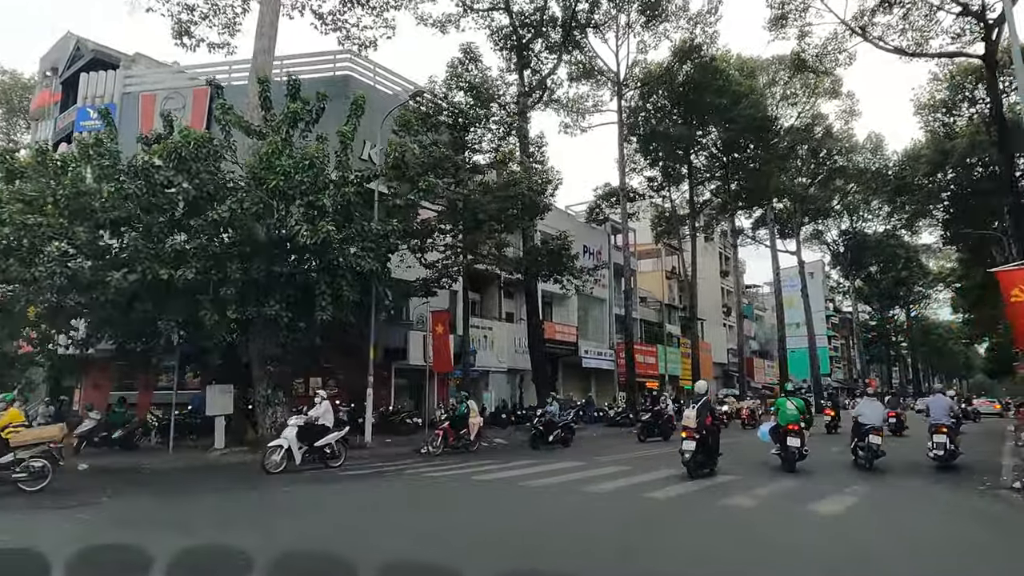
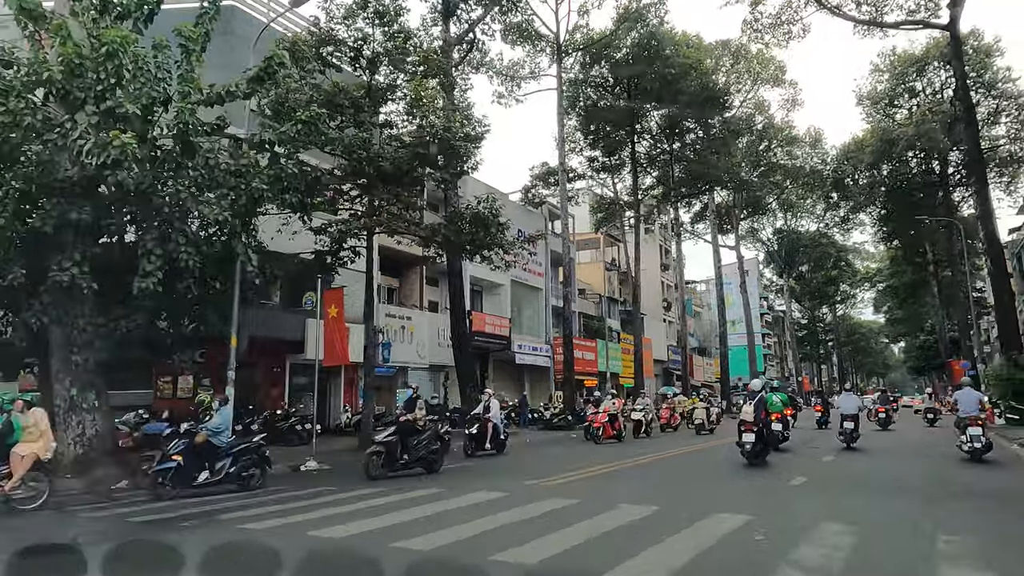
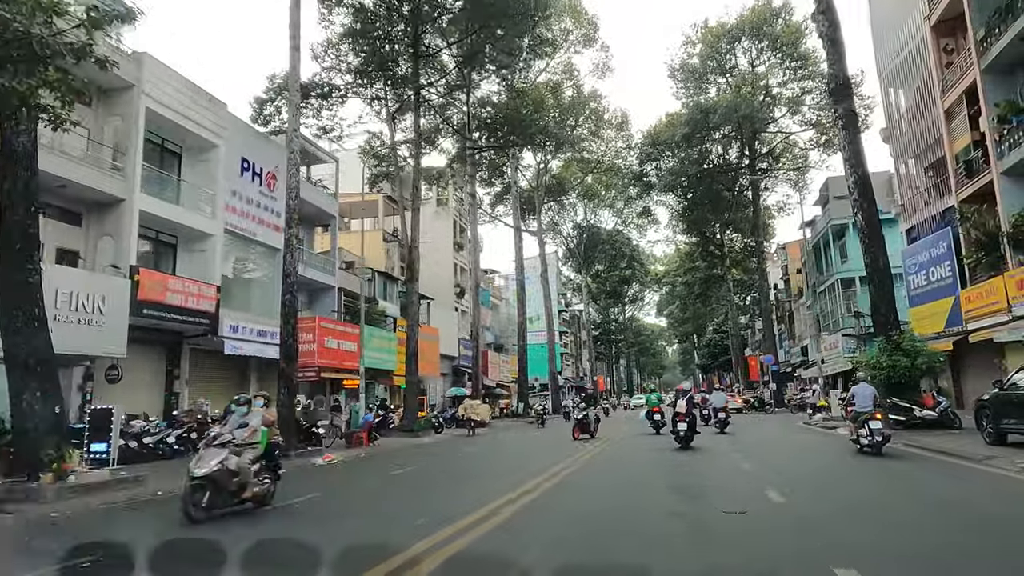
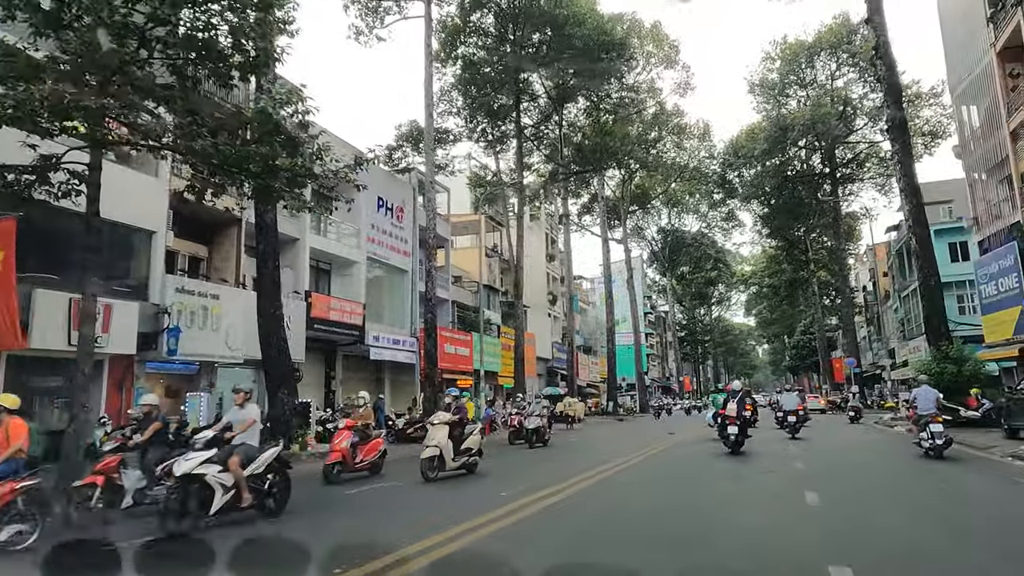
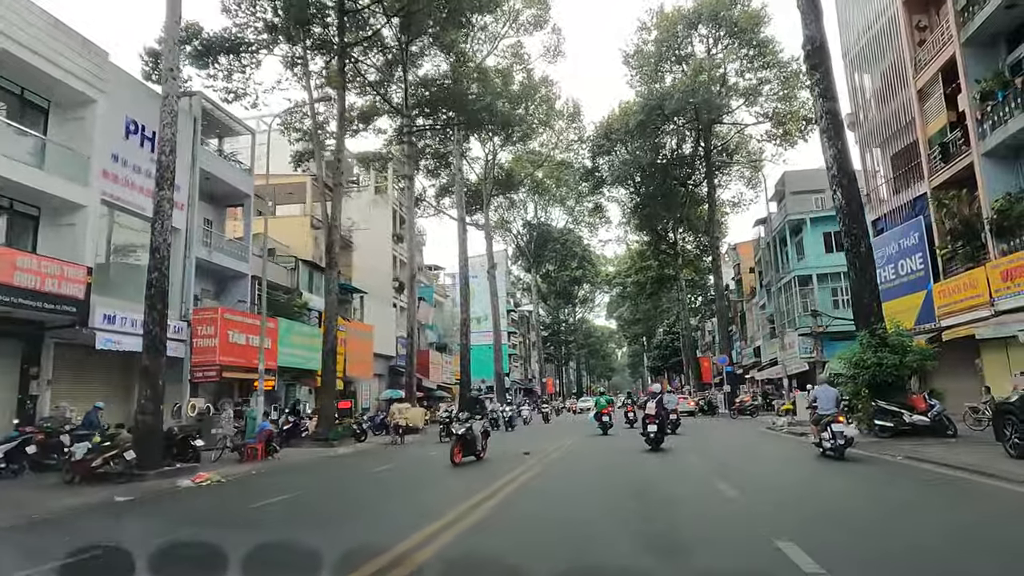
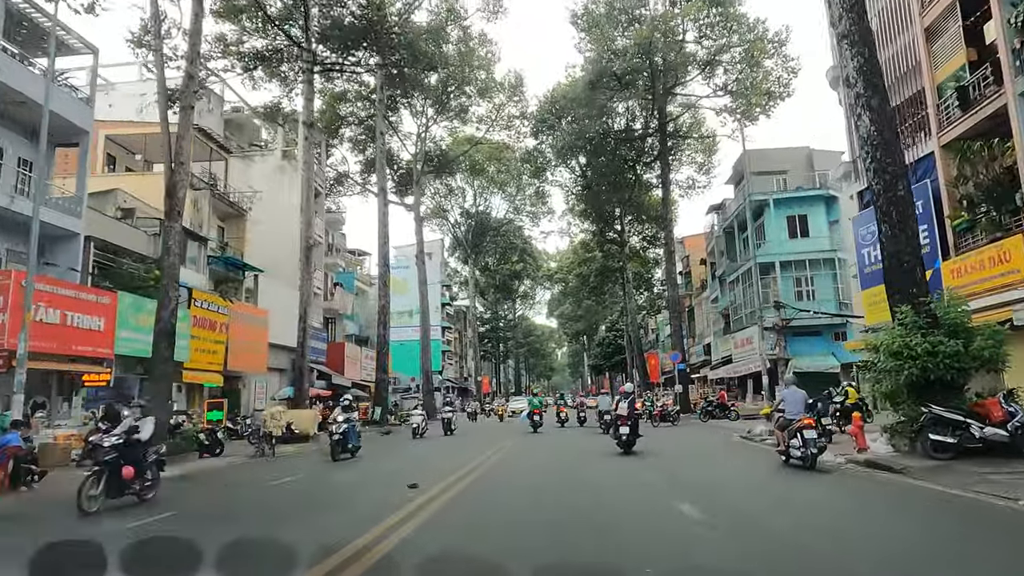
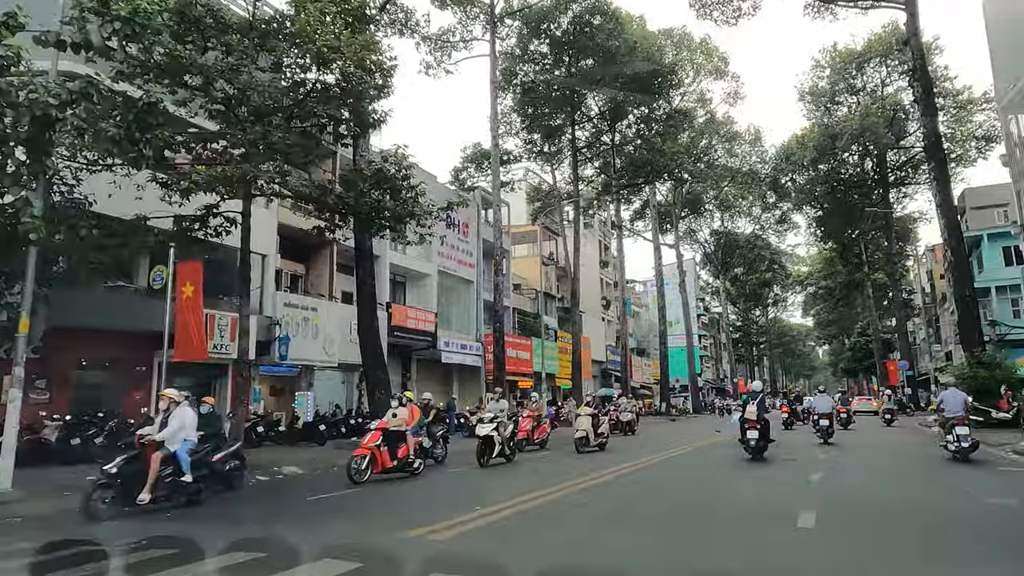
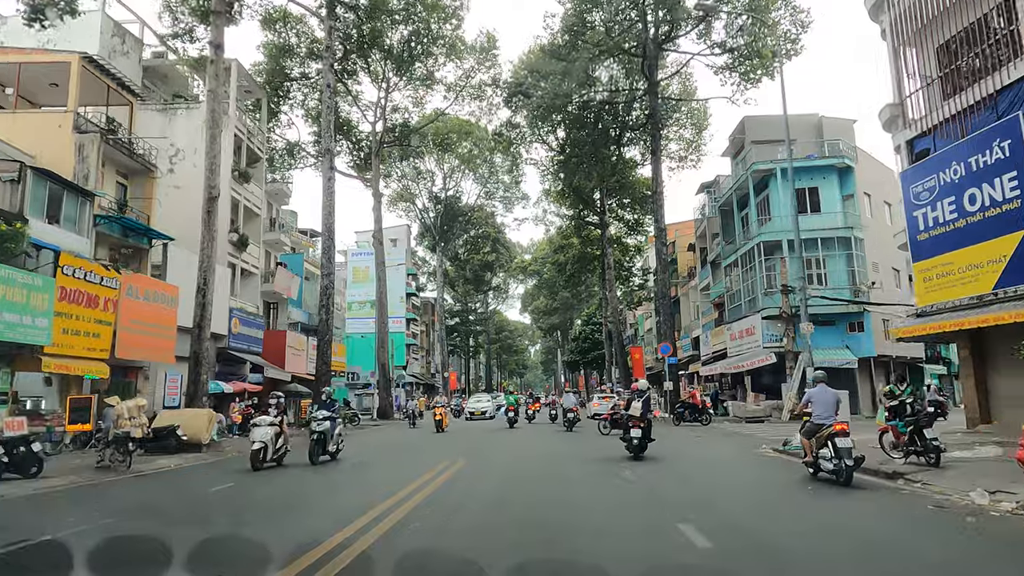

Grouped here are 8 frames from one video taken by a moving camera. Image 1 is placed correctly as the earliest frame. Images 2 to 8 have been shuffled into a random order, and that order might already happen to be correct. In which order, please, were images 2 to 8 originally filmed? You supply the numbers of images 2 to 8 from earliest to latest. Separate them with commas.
2, 7, 4, 3, 5, 6, 8
